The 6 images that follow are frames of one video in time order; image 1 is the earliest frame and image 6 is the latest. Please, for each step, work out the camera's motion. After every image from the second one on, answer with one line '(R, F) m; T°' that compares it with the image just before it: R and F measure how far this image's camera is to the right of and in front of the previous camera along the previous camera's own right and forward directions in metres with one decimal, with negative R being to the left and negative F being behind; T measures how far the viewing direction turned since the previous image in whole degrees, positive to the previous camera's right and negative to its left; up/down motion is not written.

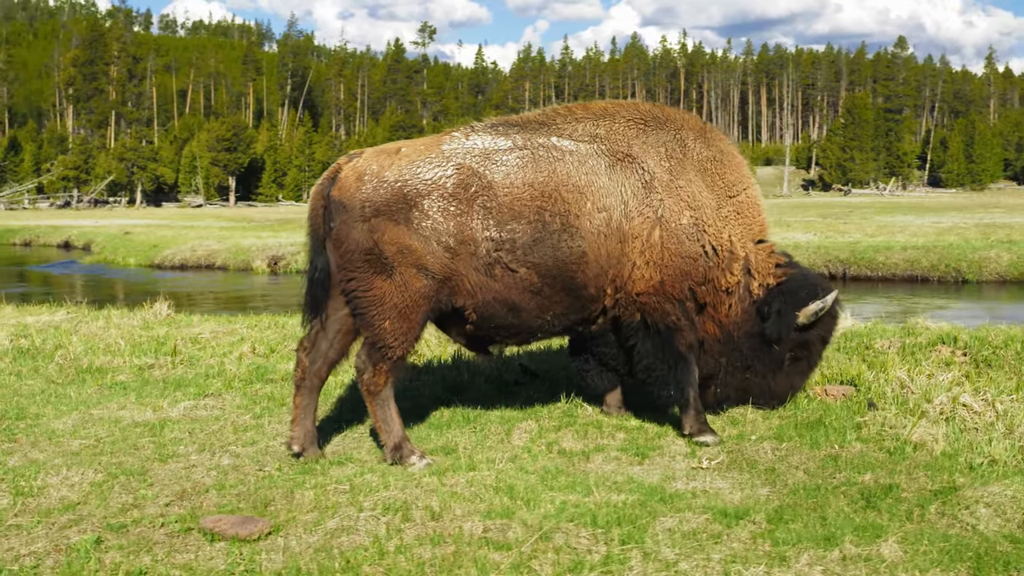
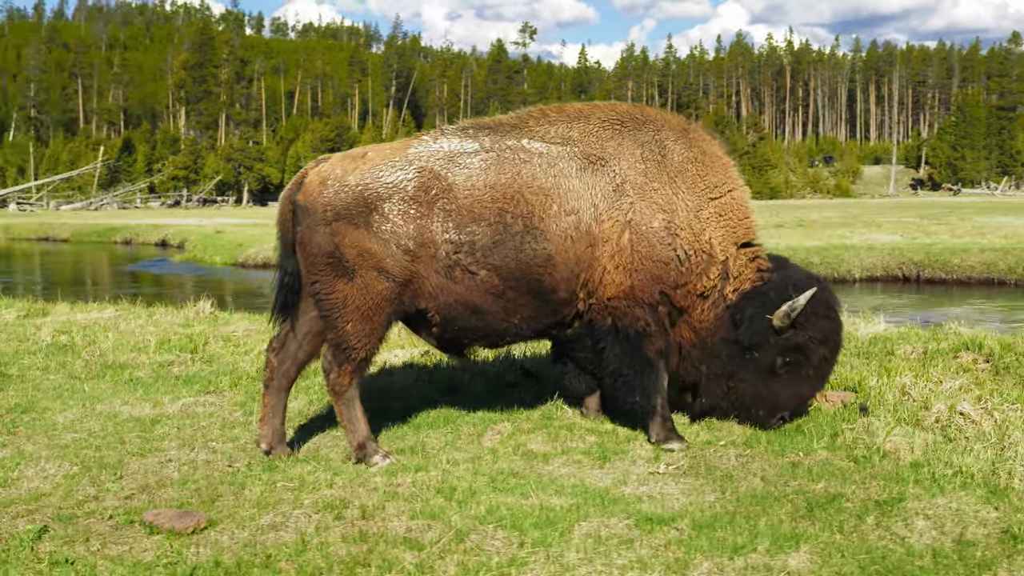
(+0.7, 0.0) m; -5°
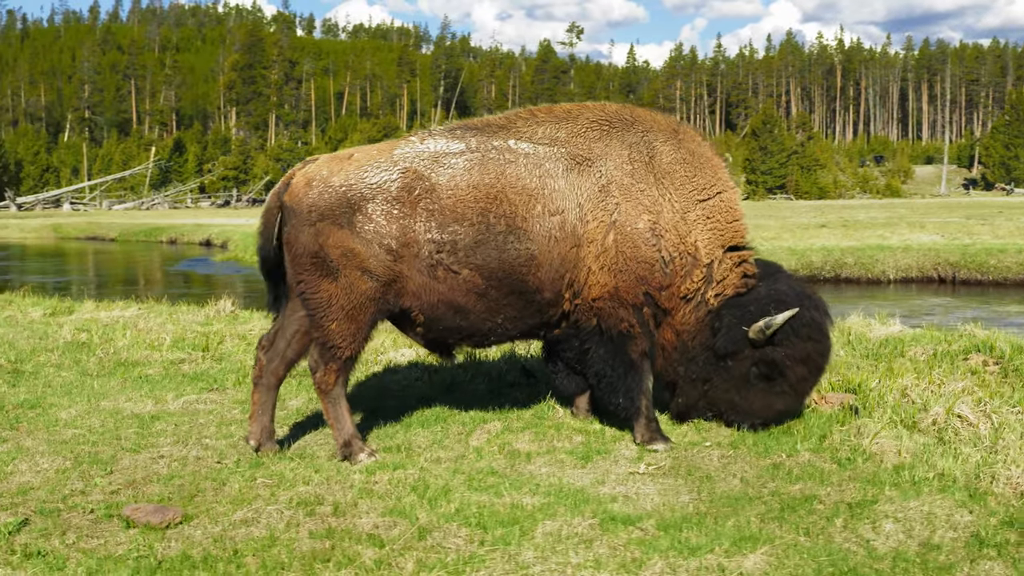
(+0.3, 0.0) m; -3°
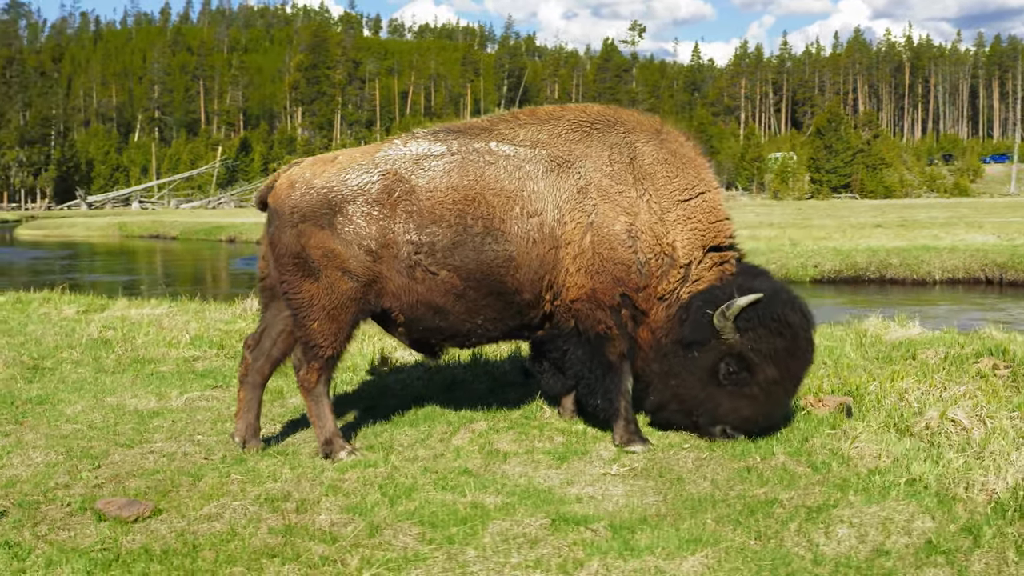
(+0.4, 0.0) m; -3°
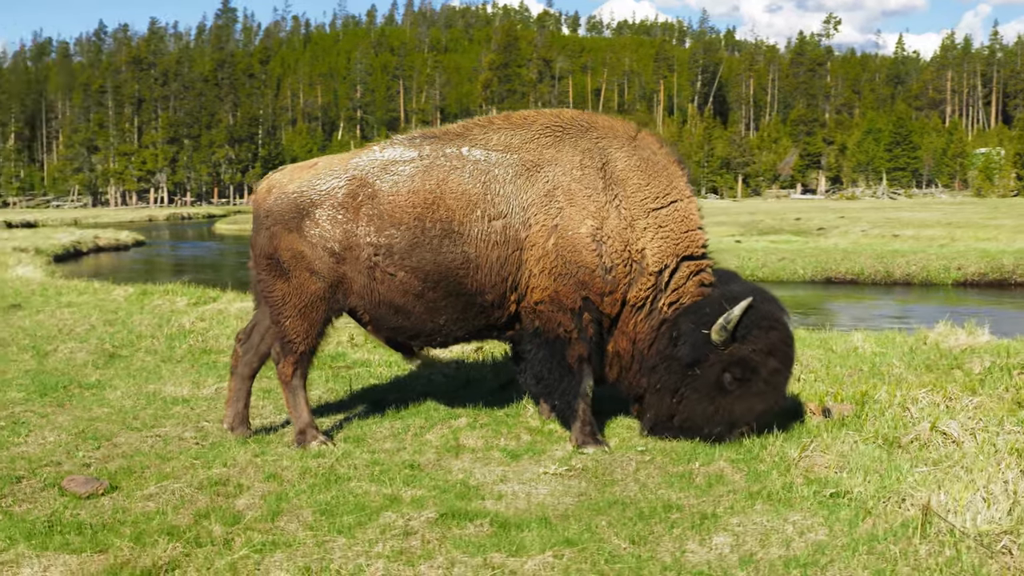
(+1.2, -0.1) m; -10°
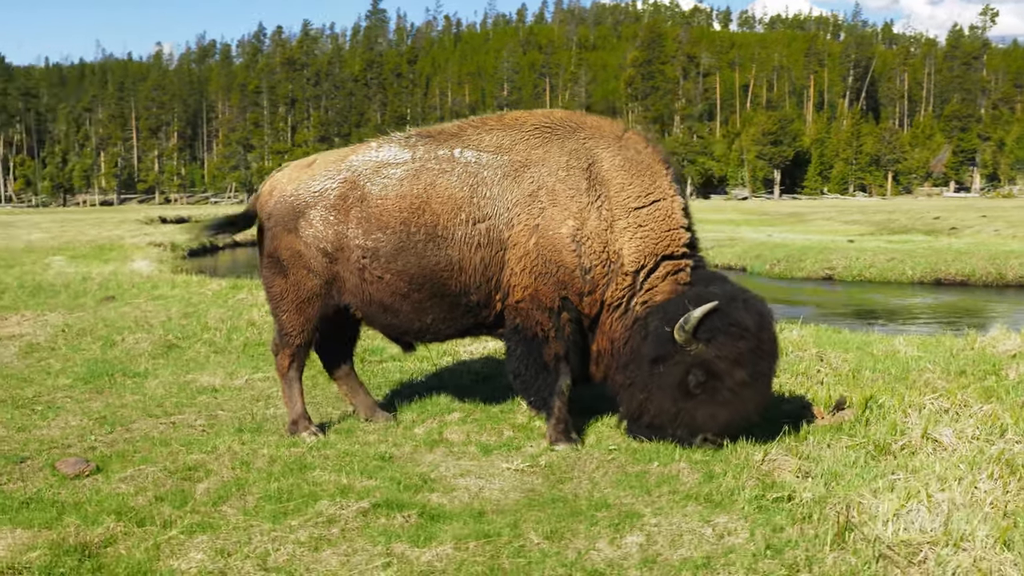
(+0.9, 0.0) m; -8°
